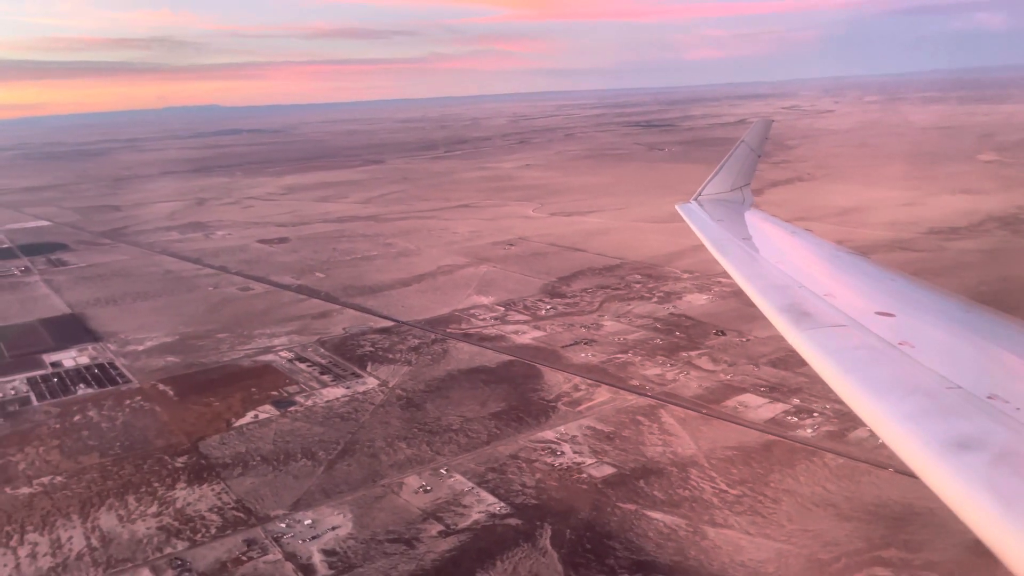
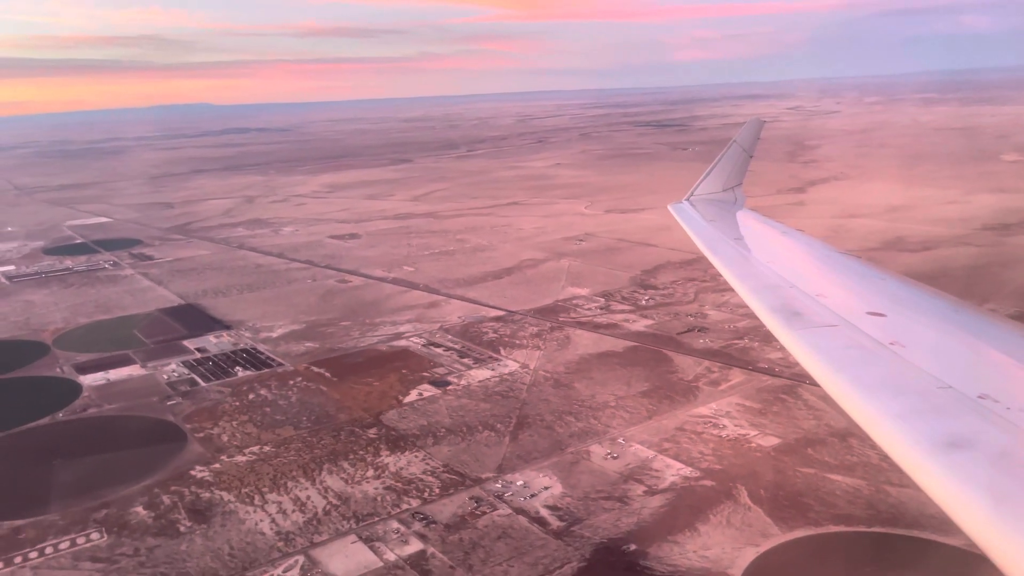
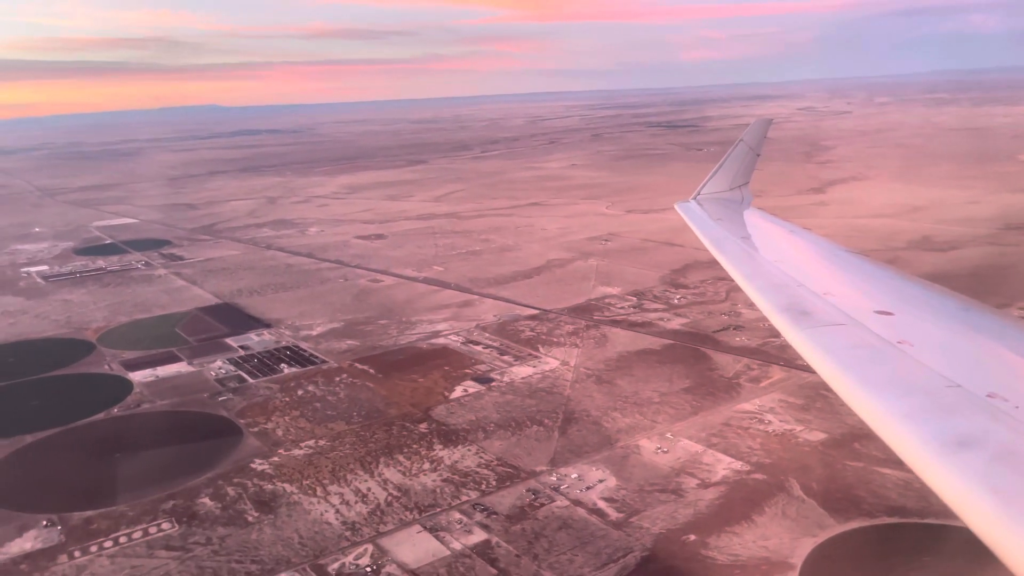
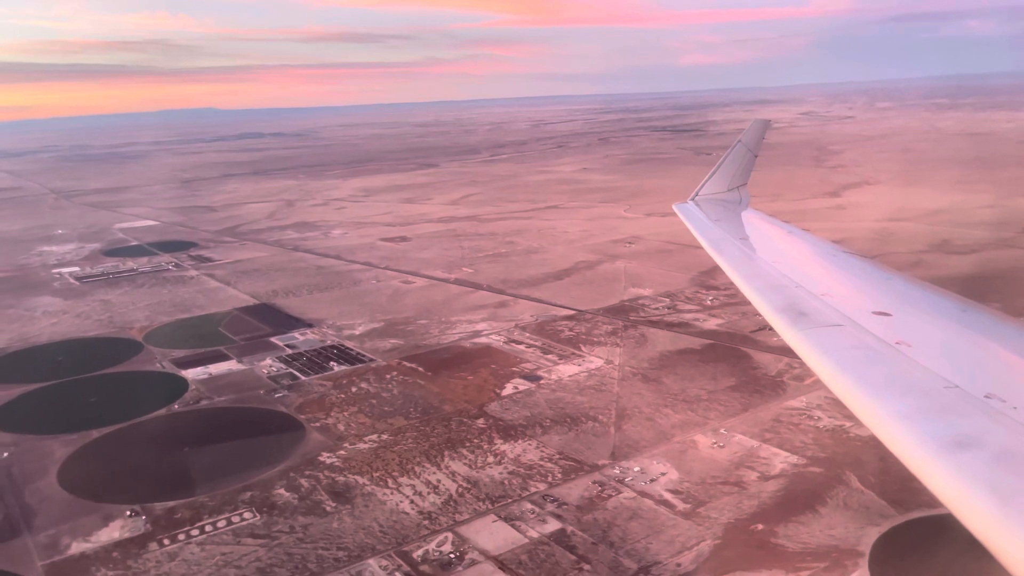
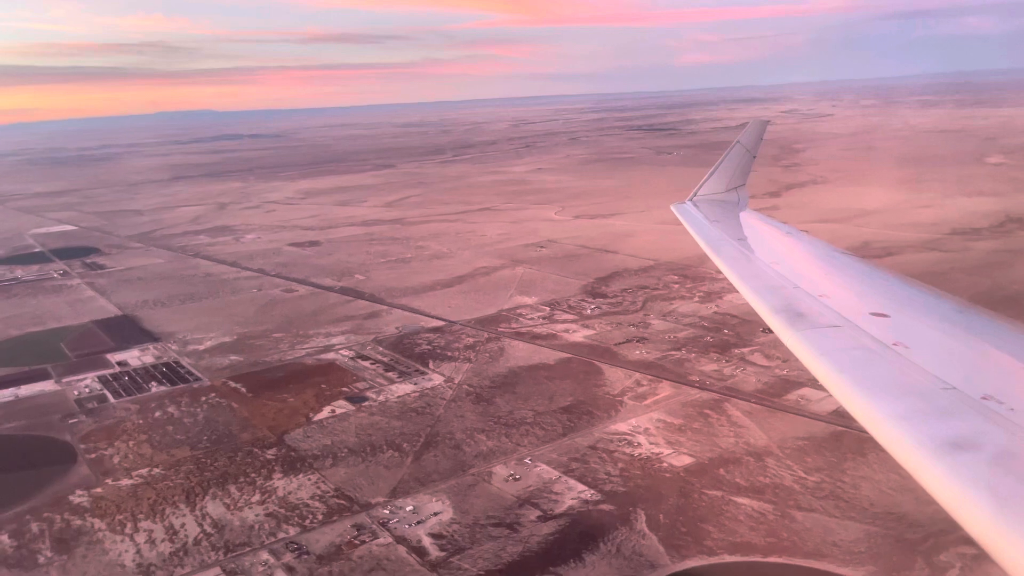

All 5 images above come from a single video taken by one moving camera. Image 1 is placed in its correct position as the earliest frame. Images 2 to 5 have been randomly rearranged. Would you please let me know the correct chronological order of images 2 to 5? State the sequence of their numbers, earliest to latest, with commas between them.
5, 2, 3, 4
